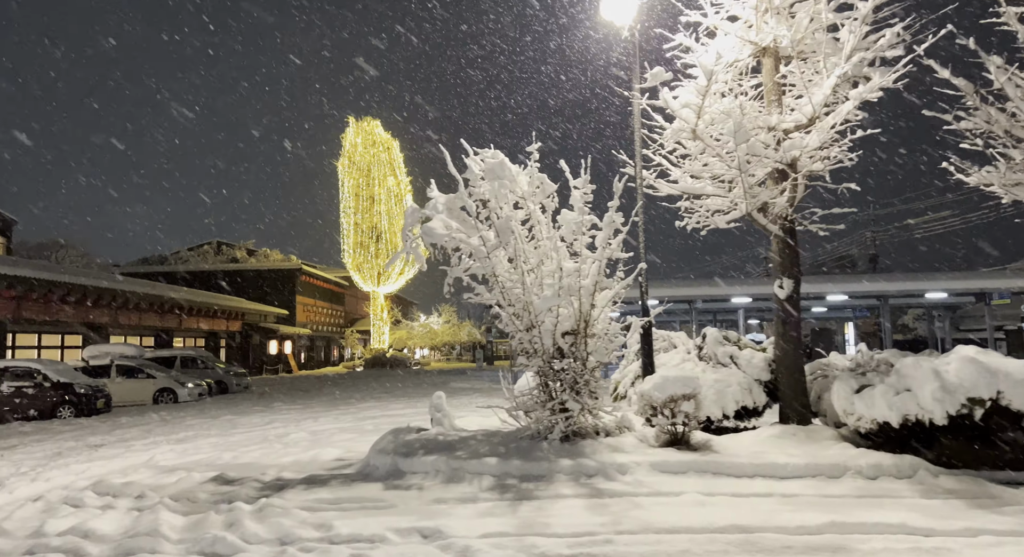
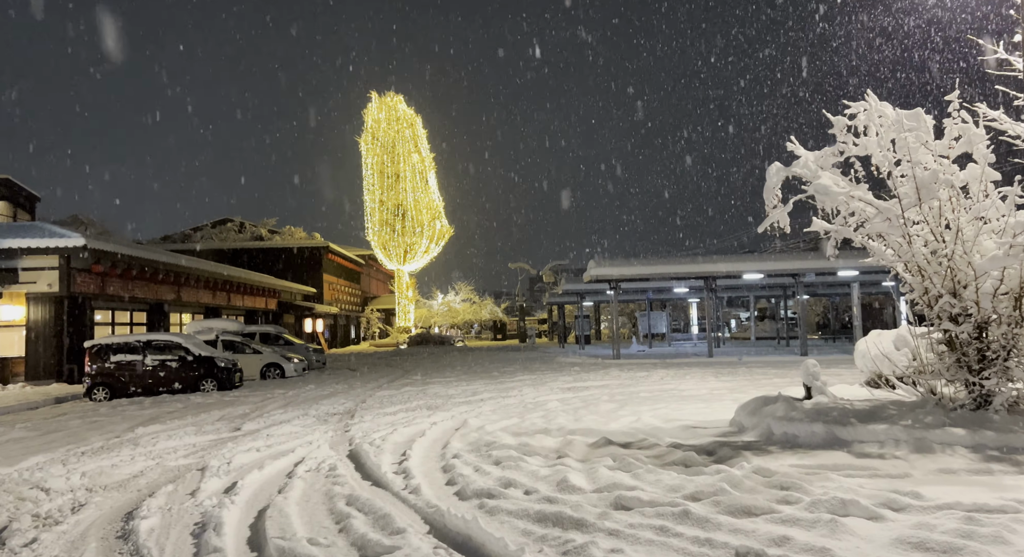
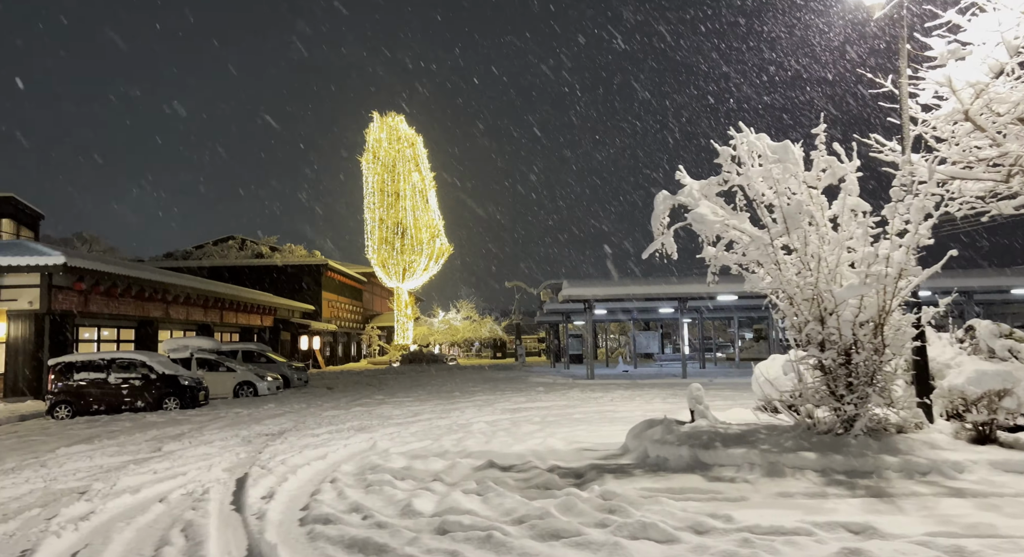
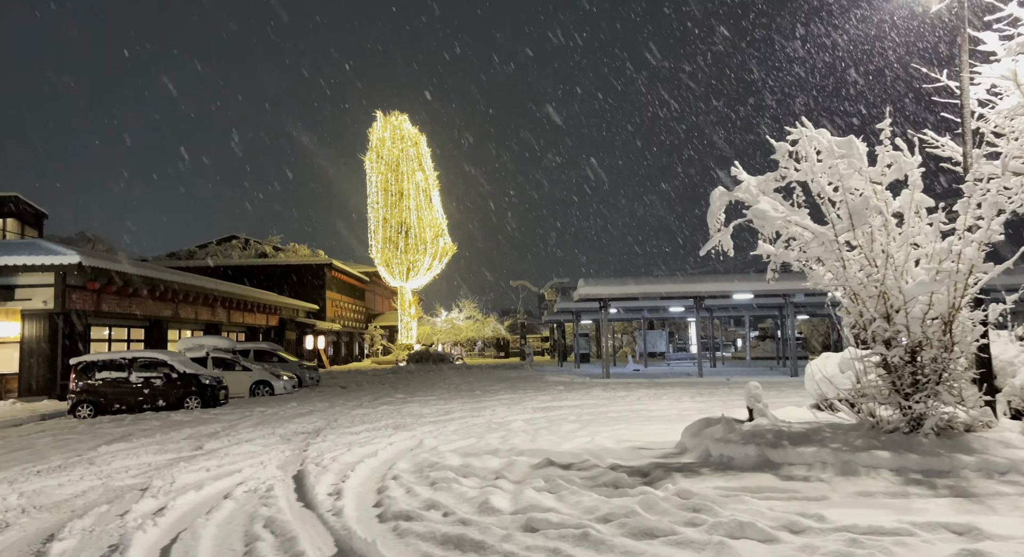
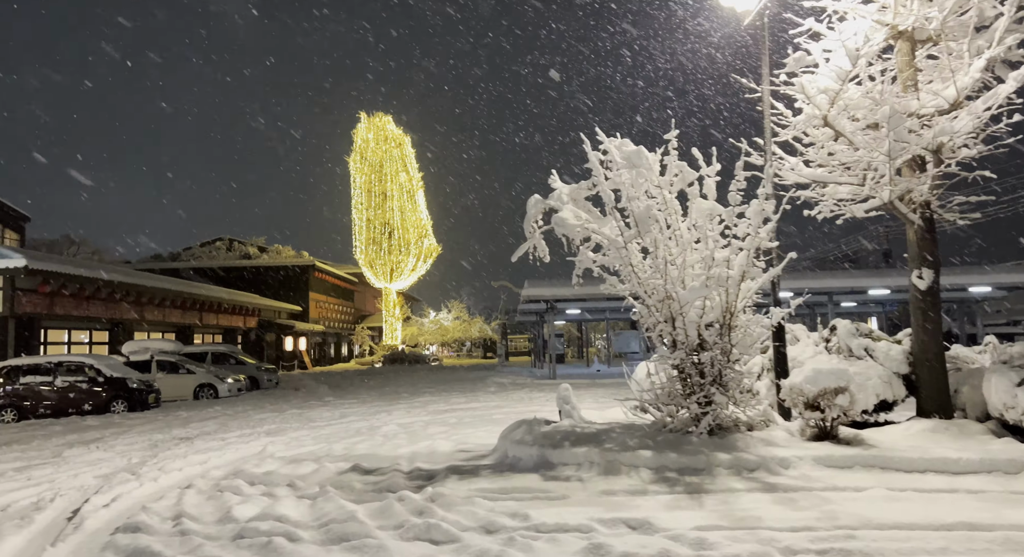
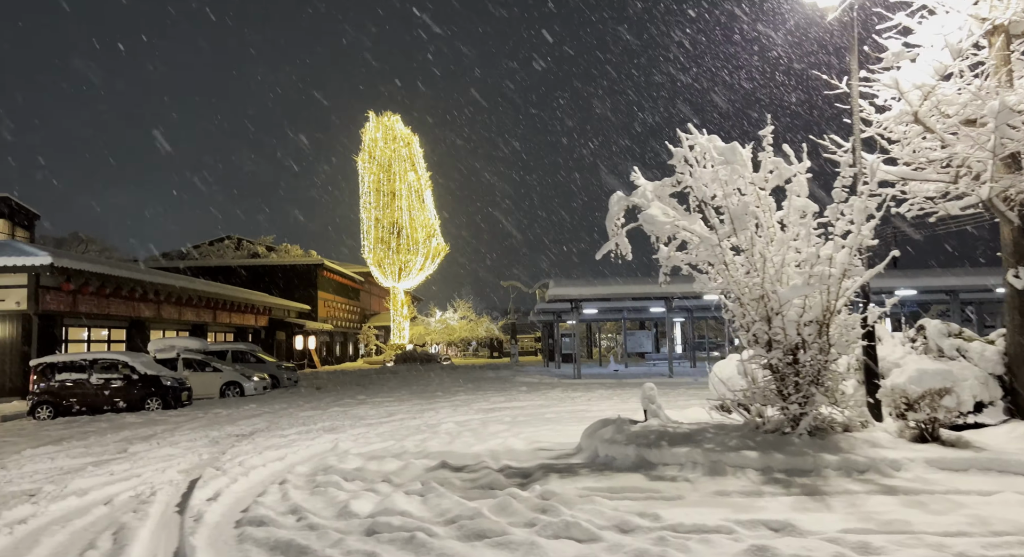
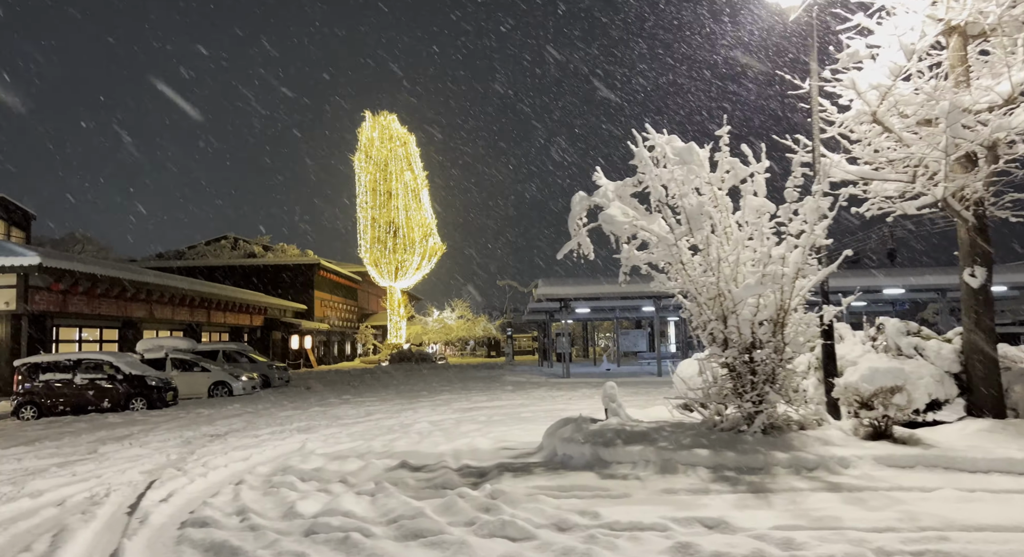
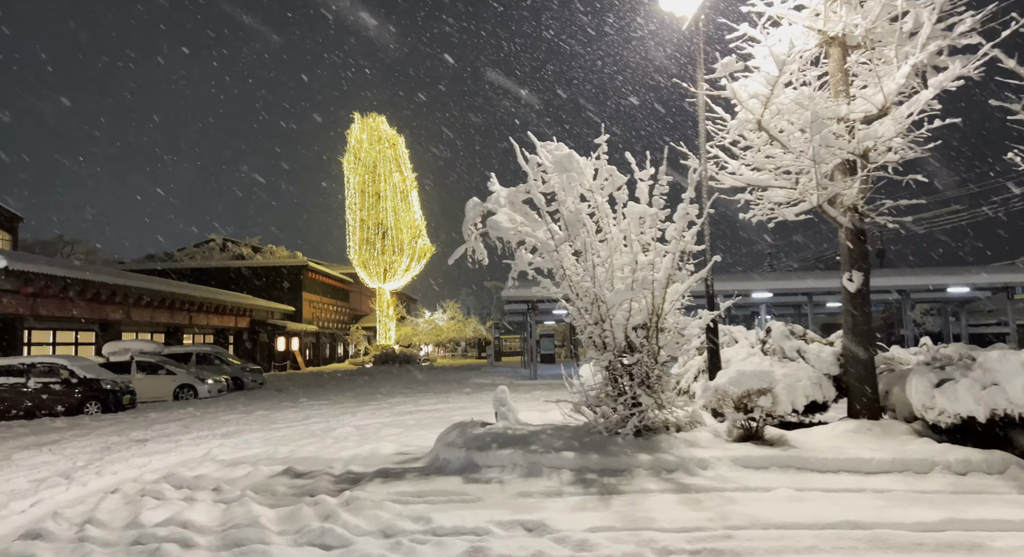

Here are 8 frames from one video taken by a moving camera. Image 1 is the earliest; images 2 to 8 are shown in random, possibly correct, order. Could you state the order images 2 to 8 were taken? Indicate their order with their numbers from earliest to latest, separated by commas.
8, 5, 7, 6, 3, 4, 2
